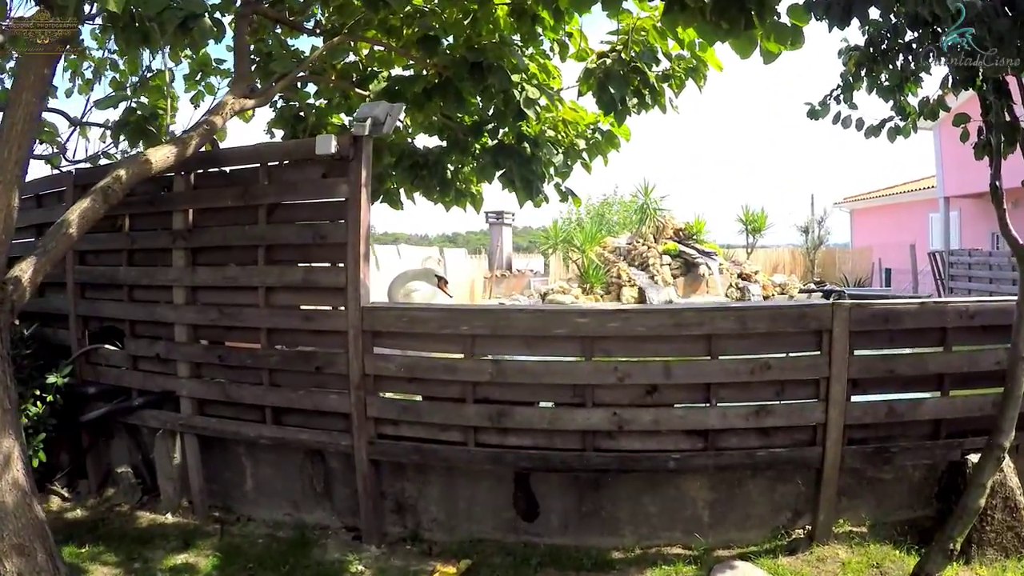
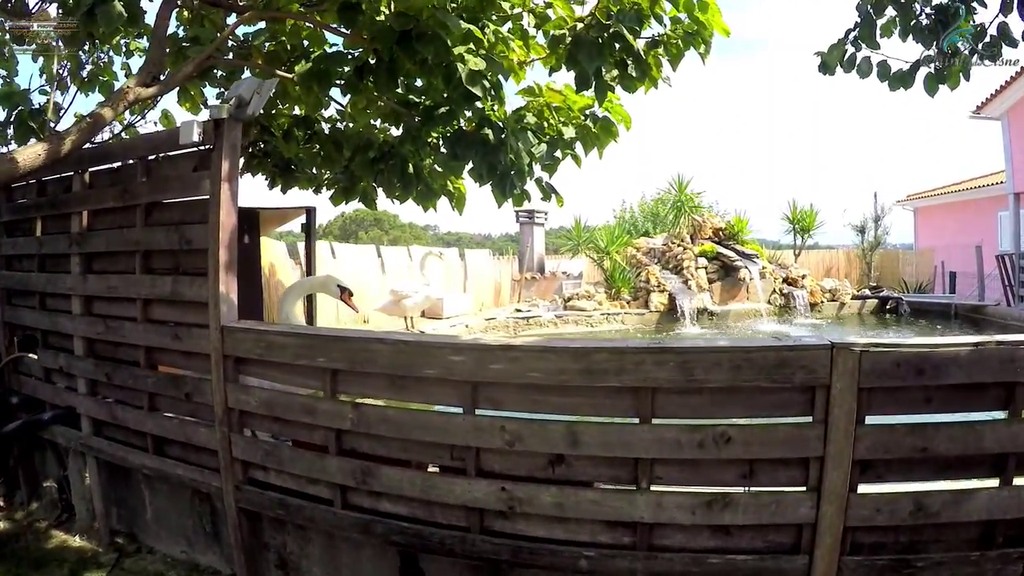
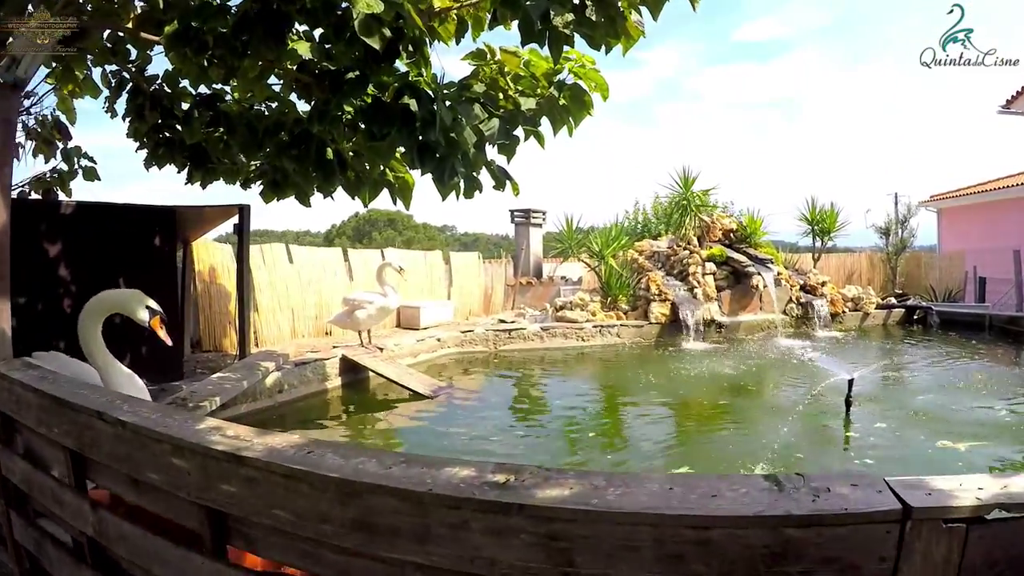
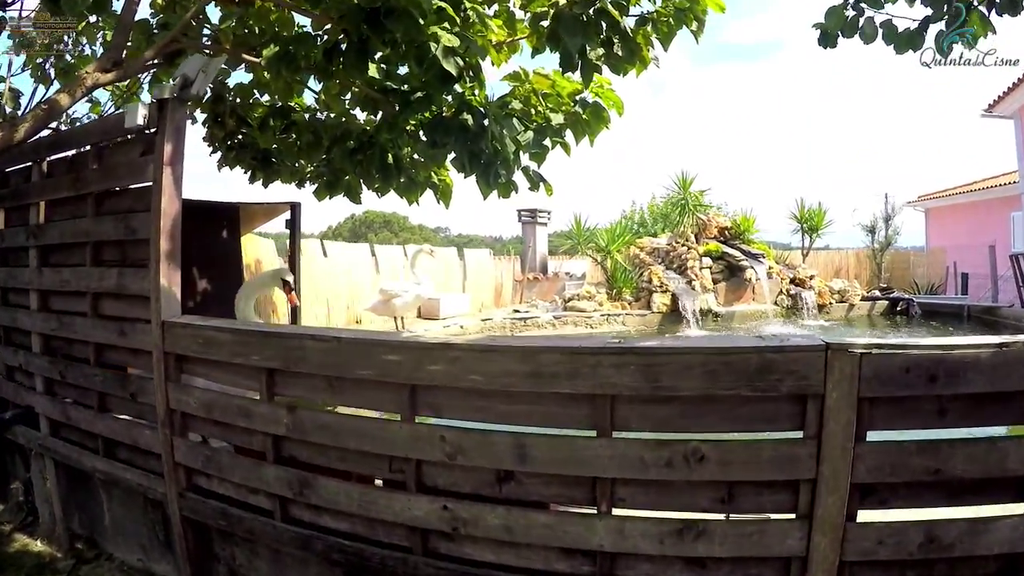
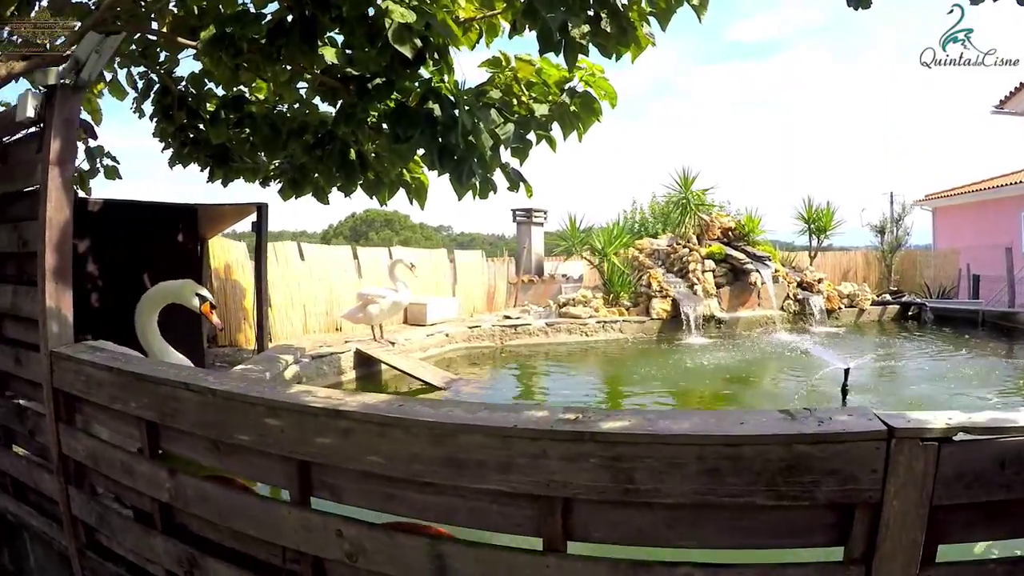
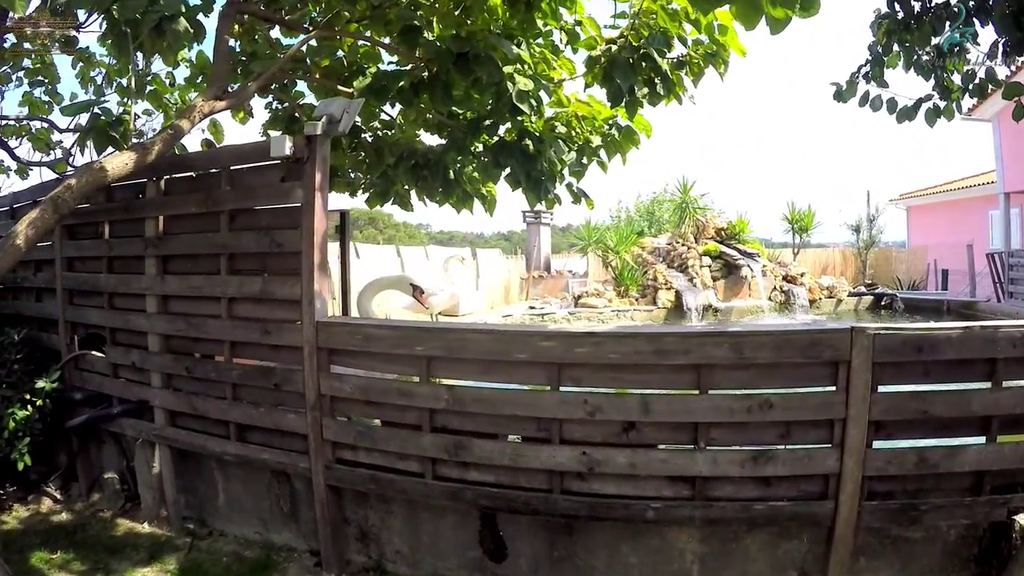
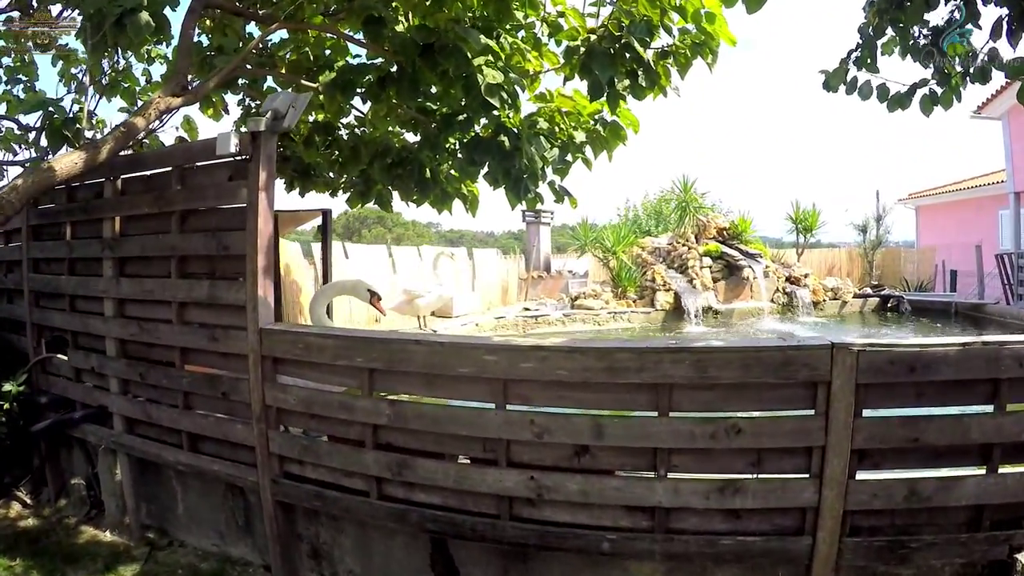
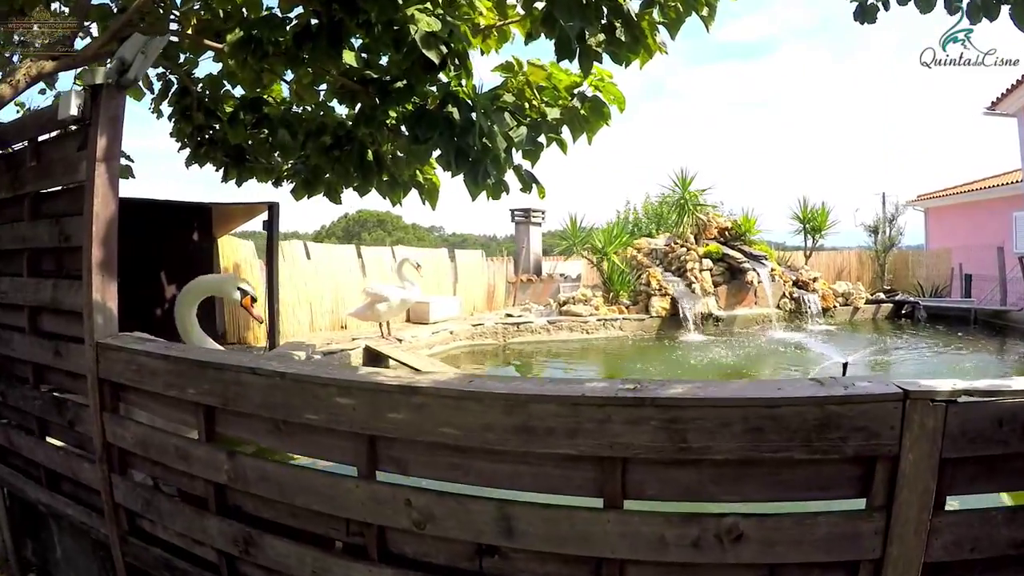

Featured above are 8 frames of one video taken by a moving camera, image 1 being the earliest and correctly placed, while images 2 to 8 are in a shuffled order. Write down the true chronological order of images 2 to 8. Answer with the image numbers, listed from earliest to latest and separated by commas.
6, 7, 2, 4, 8, 5, 3
